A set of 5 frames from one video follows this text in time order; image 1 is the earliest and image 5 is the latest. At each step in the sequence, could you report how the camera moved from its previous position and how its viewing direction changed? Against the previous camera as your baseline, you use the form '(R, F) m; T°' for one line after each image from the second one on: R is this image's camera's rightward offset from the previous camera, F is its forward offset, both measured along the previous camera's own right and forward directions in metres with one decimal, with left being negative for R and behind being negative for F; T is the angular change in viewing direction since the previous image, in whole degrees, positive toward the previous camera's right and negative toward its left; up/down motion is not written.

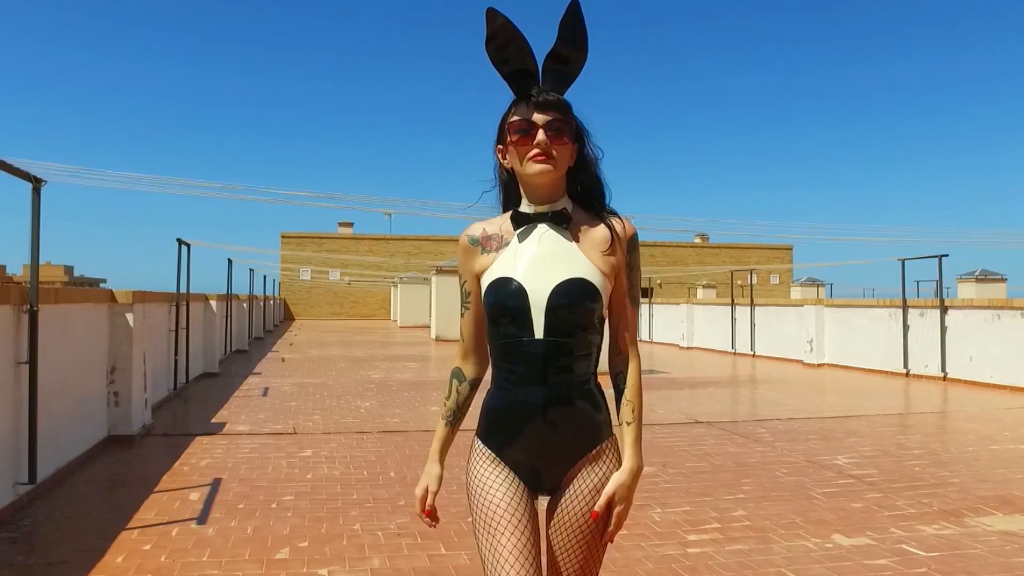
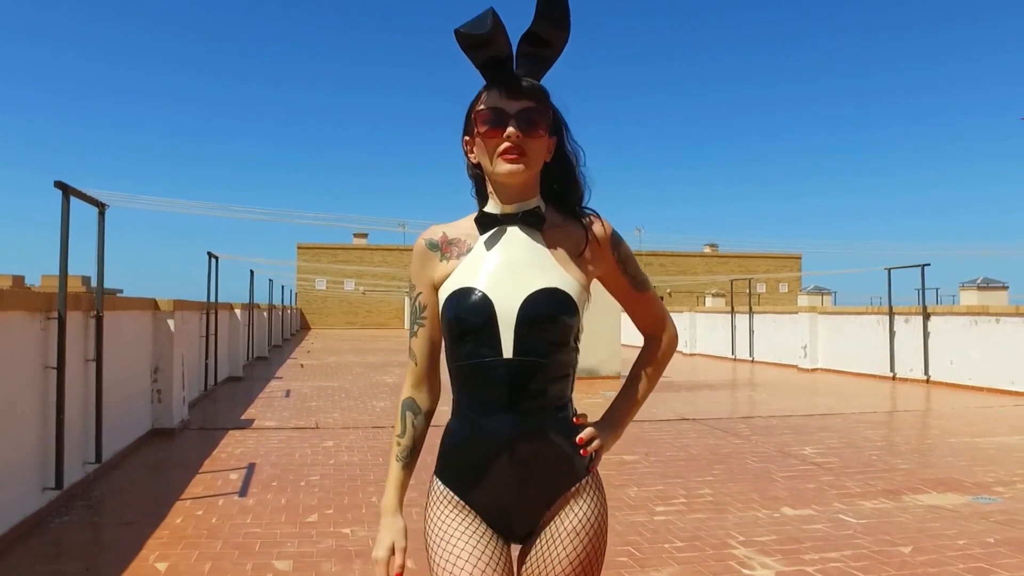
(+0.2, -0.9) m; -1°
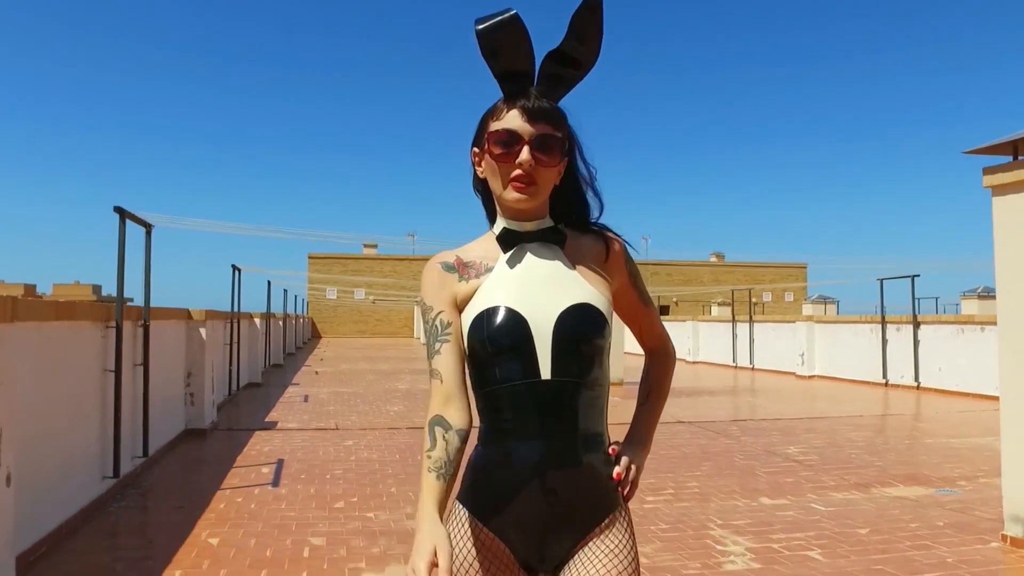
(0.0, -0.7) m; -1°
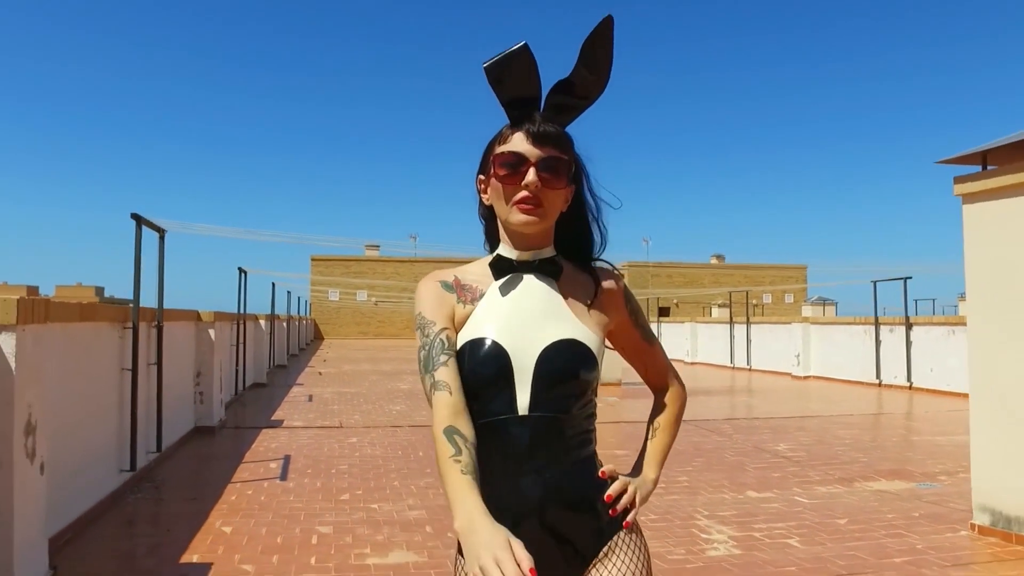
(0.0, -0.3) m; 0°
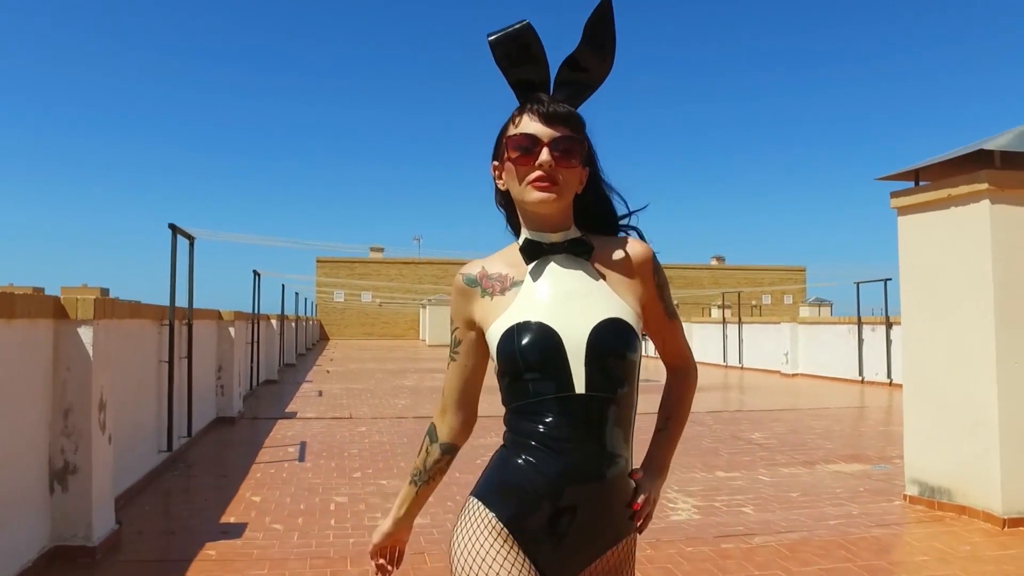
(+0.1, -0.8) m; 0°
